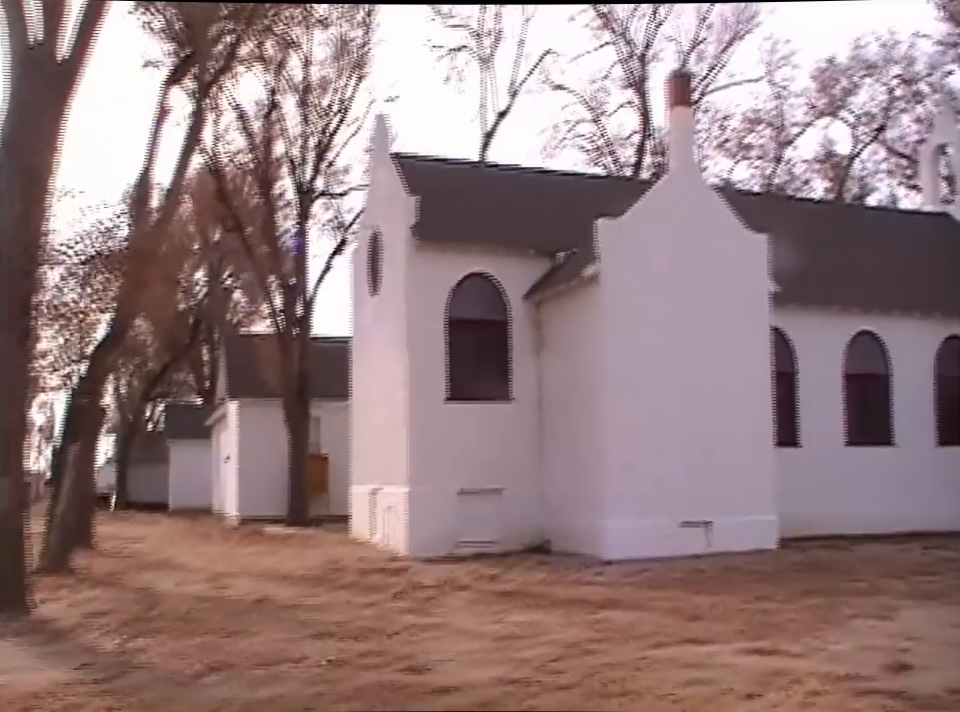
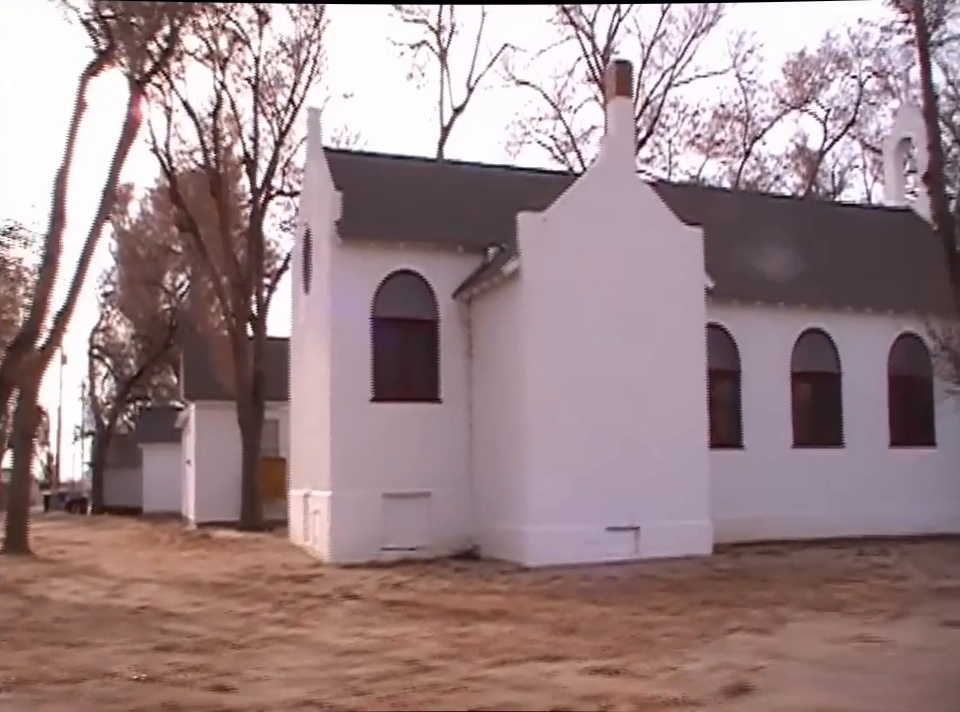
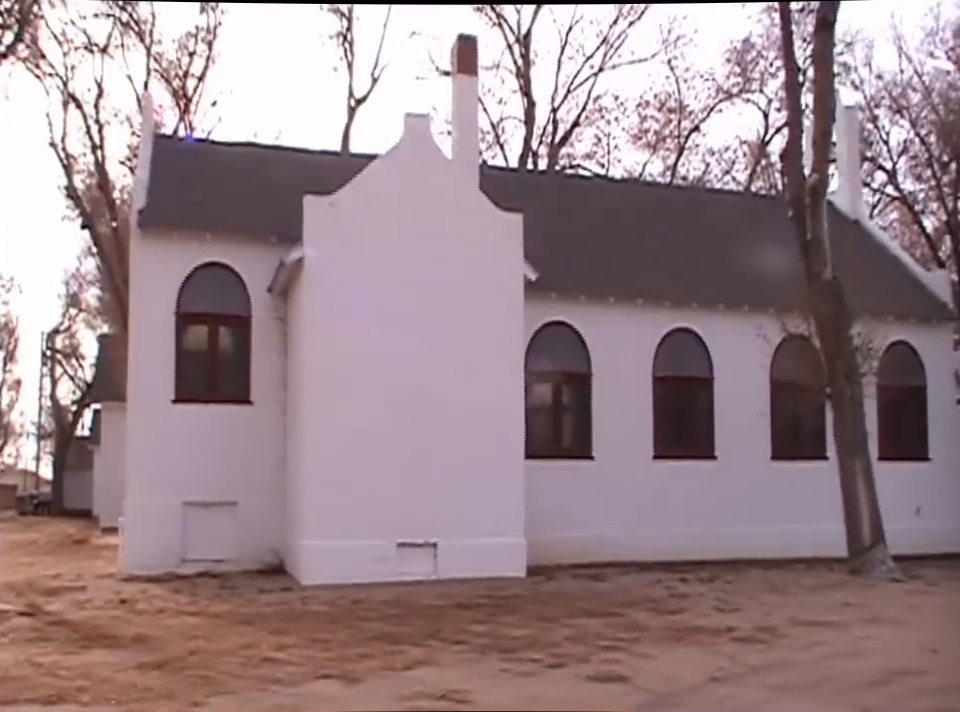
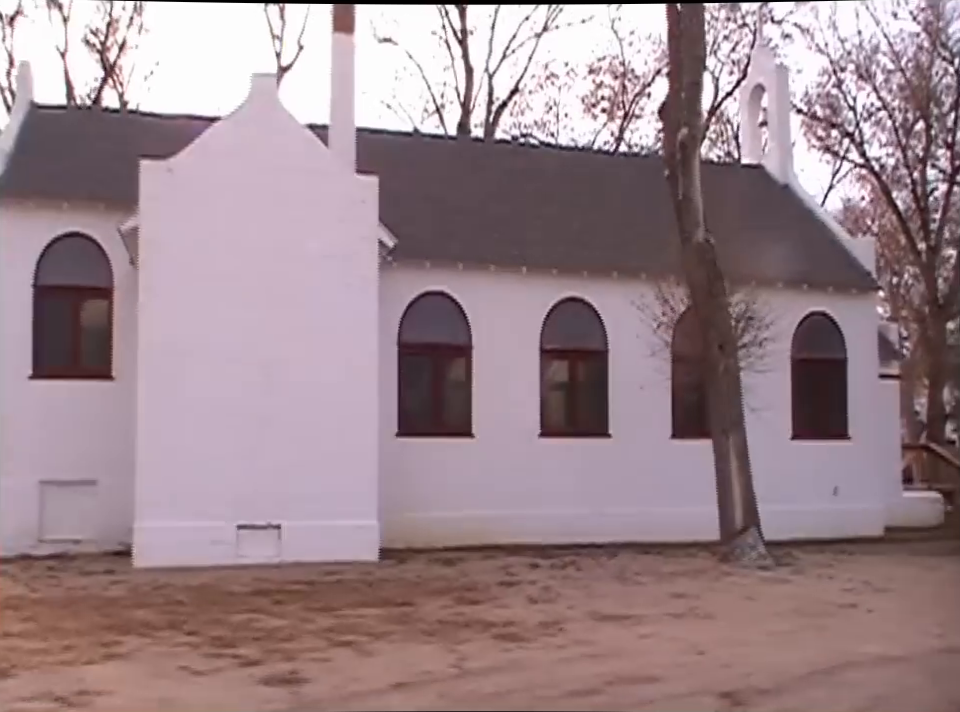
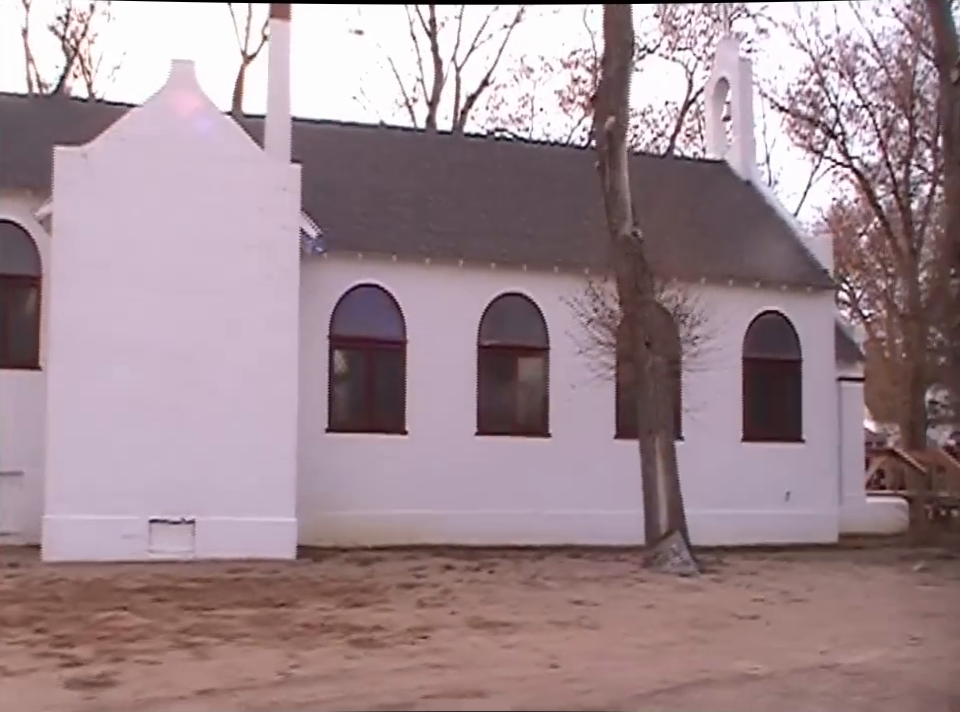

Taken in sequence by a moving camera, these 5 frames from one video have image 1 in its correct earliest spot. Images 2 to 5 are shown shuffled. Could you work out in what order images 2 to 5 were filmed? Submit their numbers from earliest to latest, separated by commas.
2, 3, 4, 5
